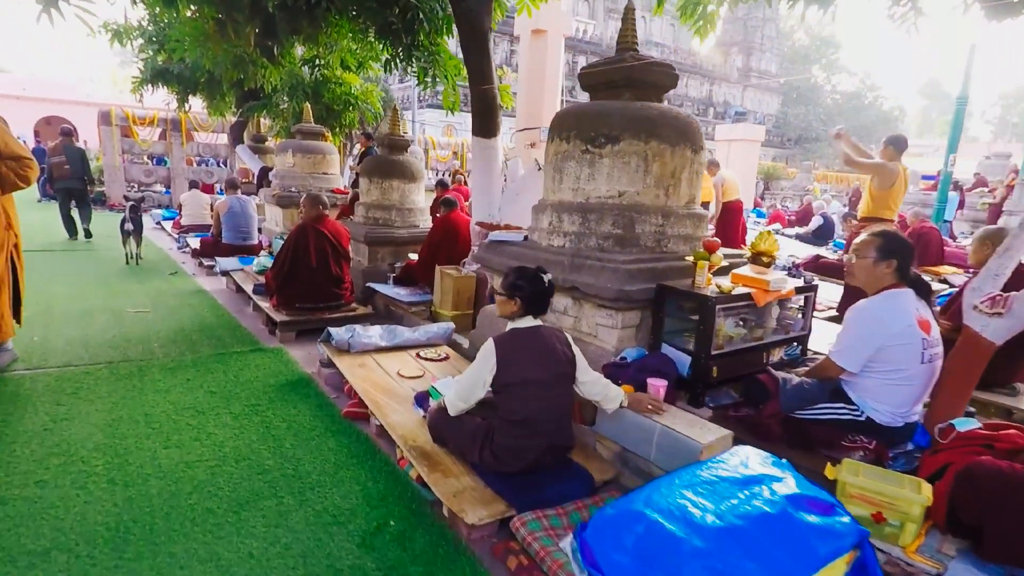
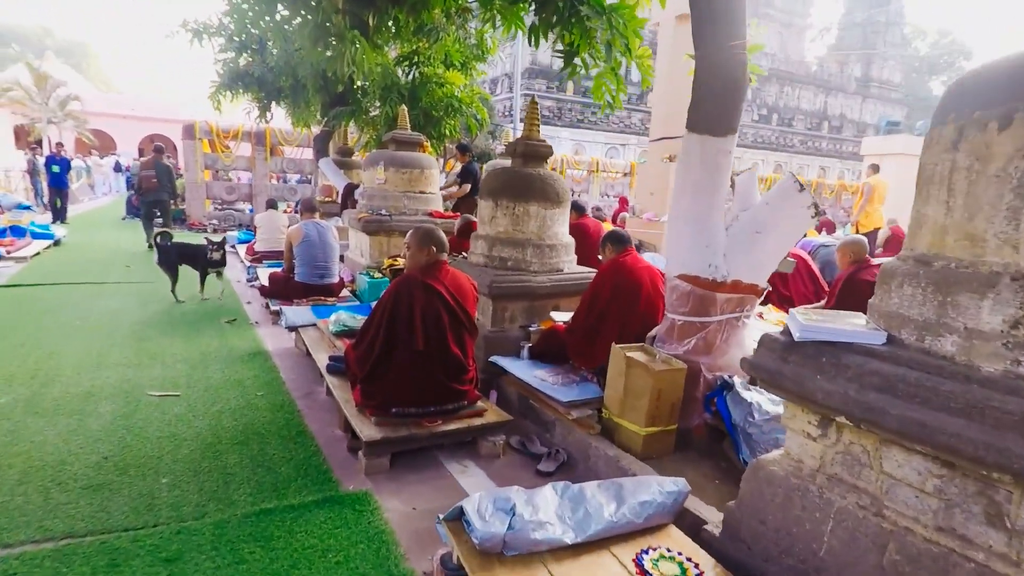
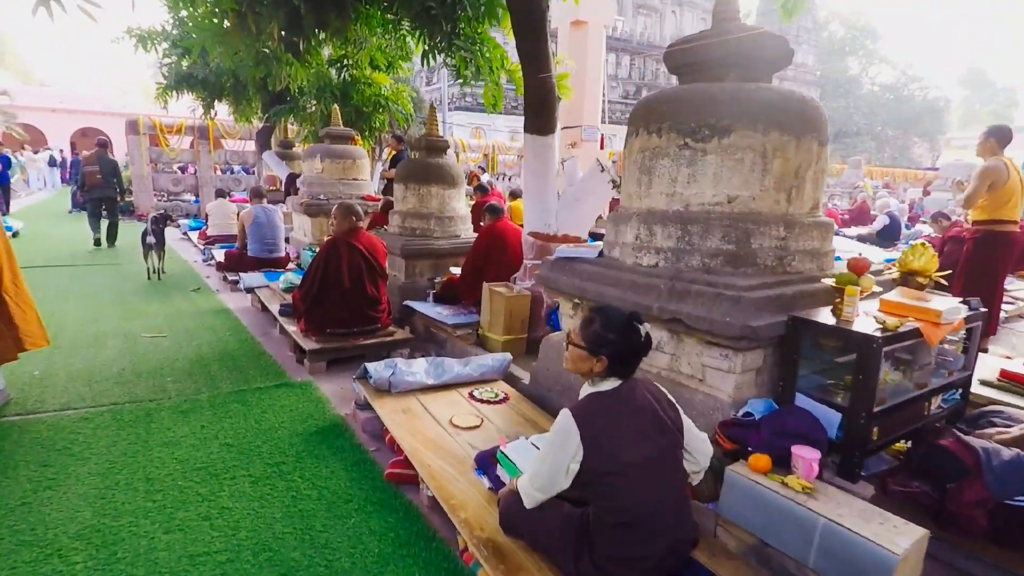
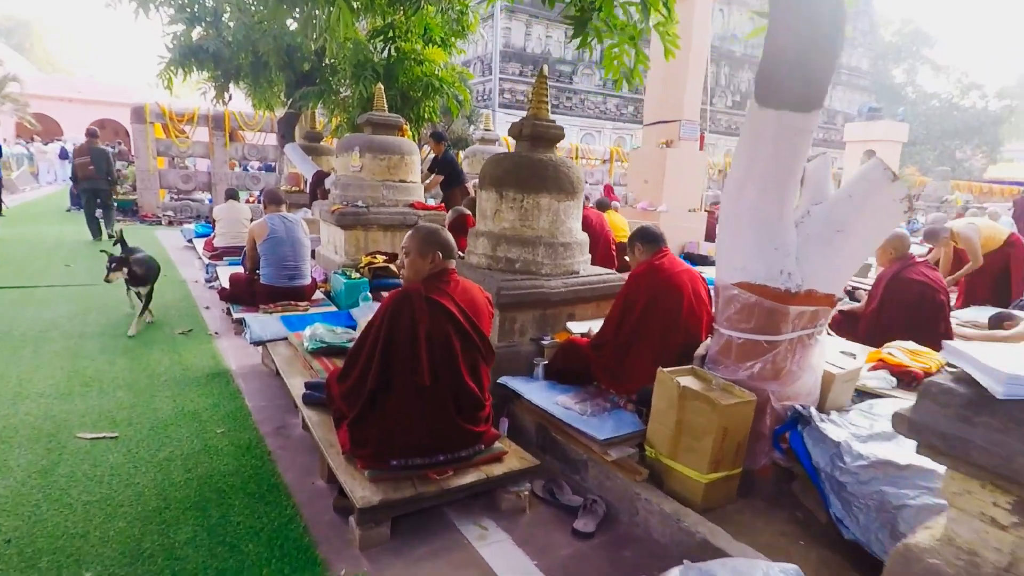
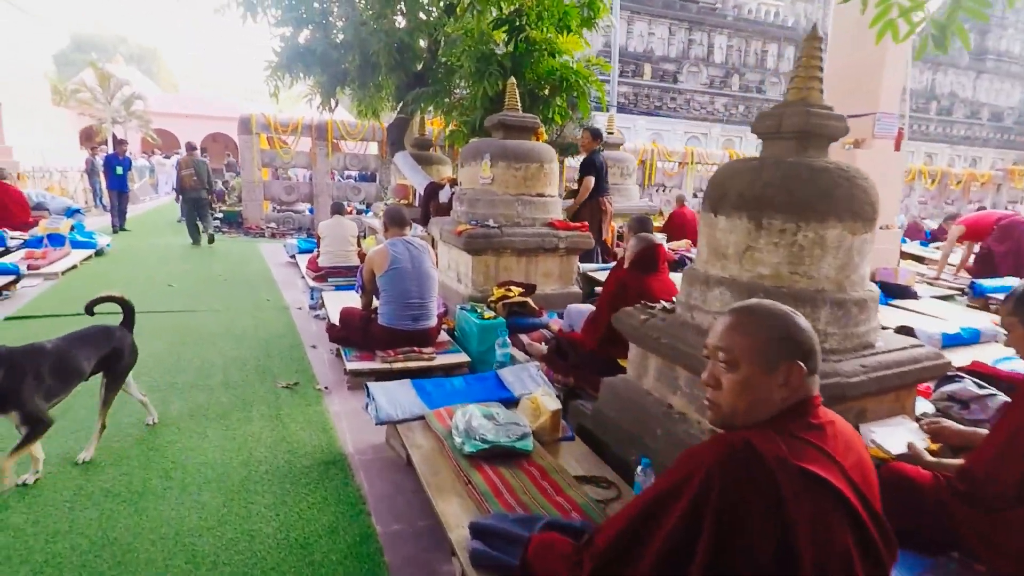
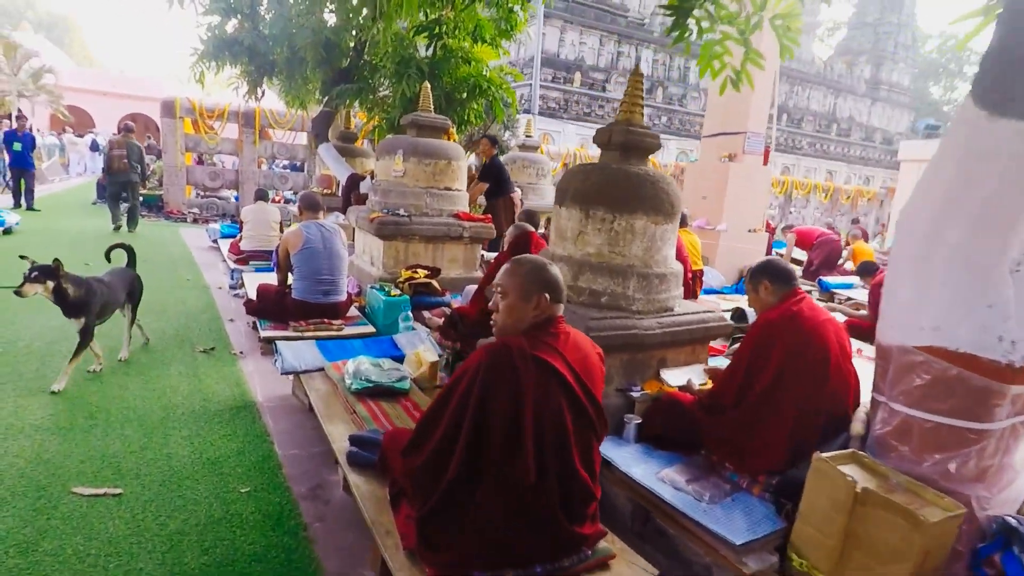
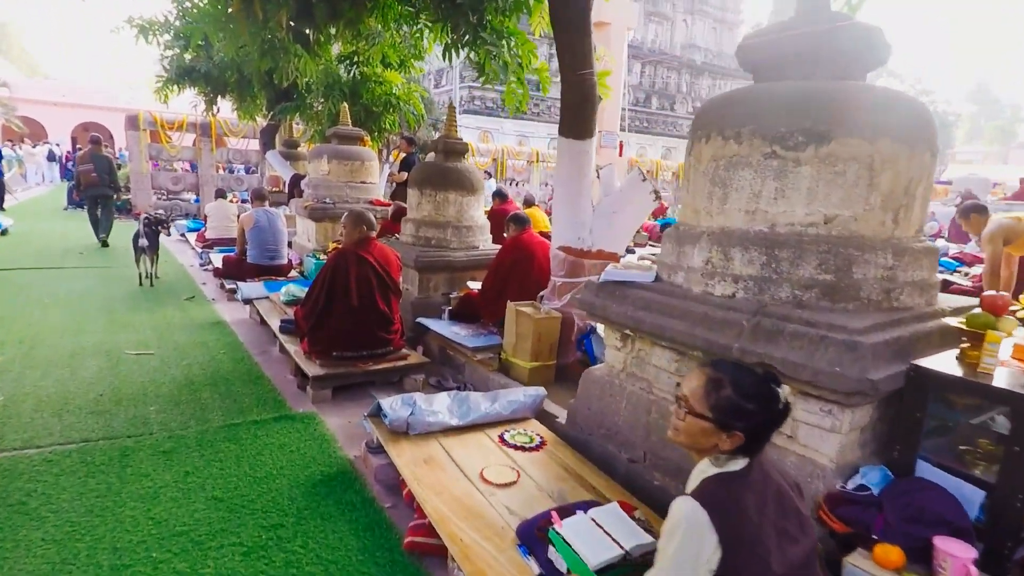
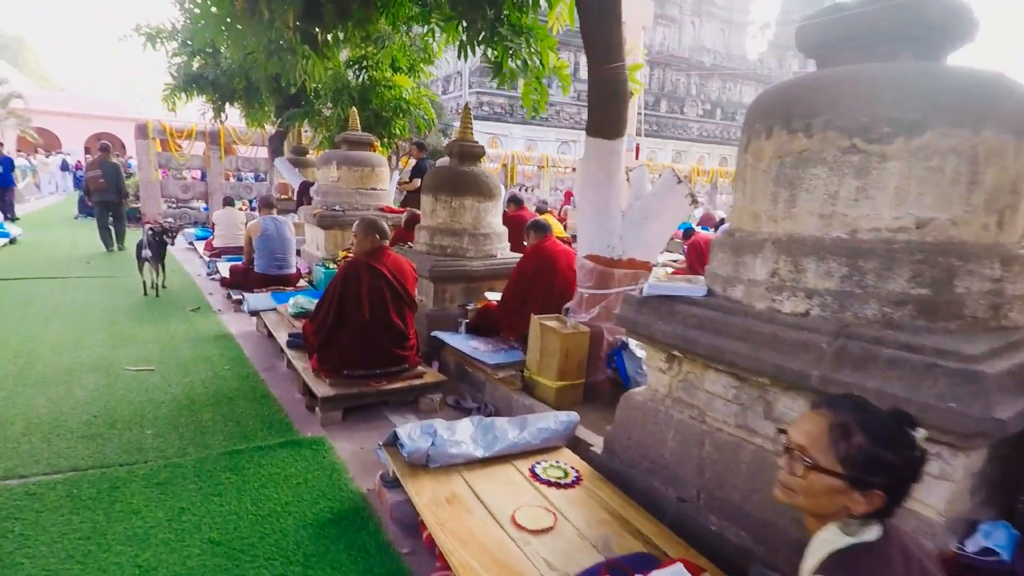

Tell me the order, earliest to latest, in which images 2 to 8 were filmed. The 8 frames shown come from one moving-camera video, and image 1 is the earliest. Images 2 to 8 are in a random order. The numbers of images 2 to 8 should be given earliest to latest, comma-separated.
3, 7, 8, 2, 4, 6, 5
